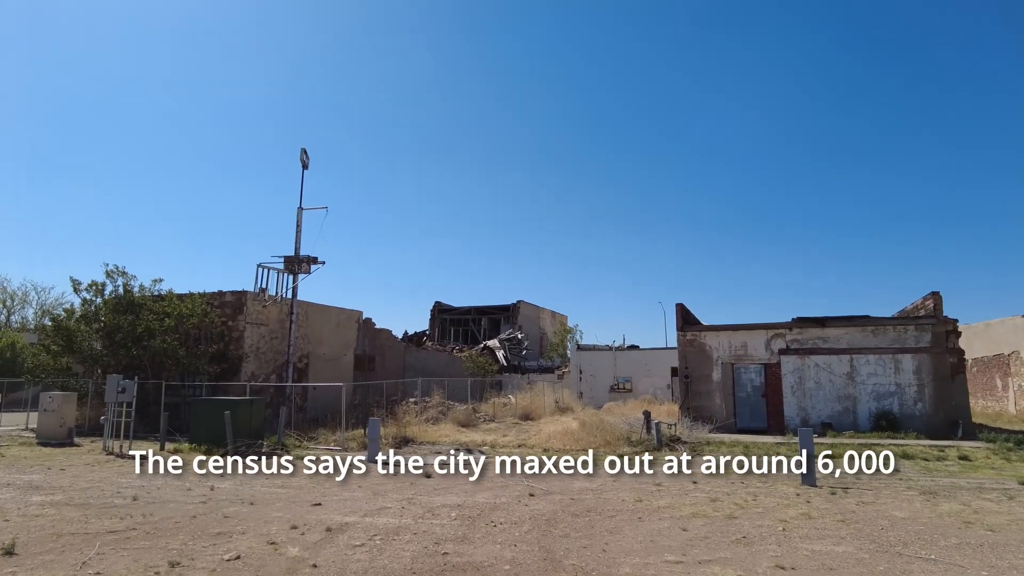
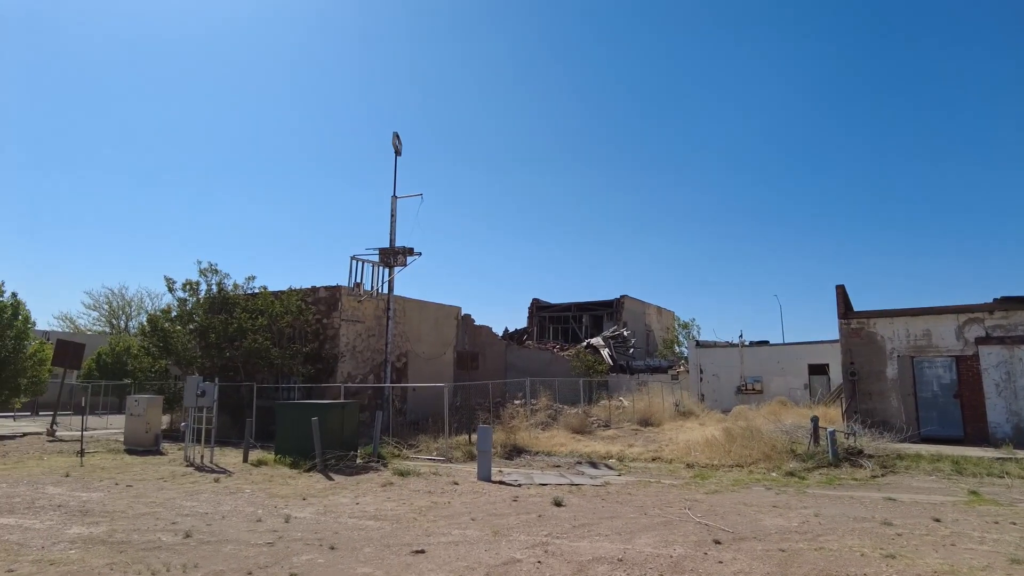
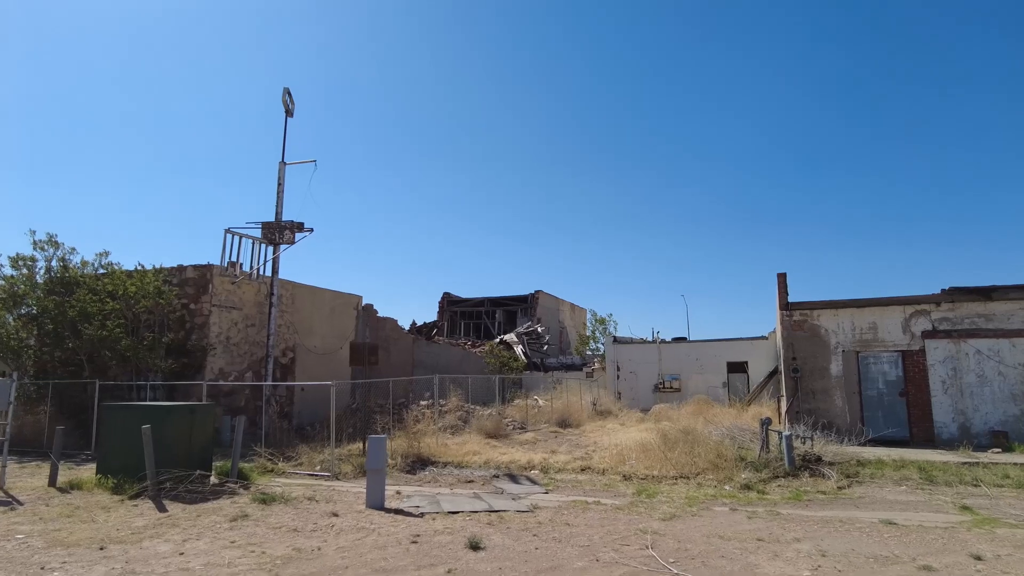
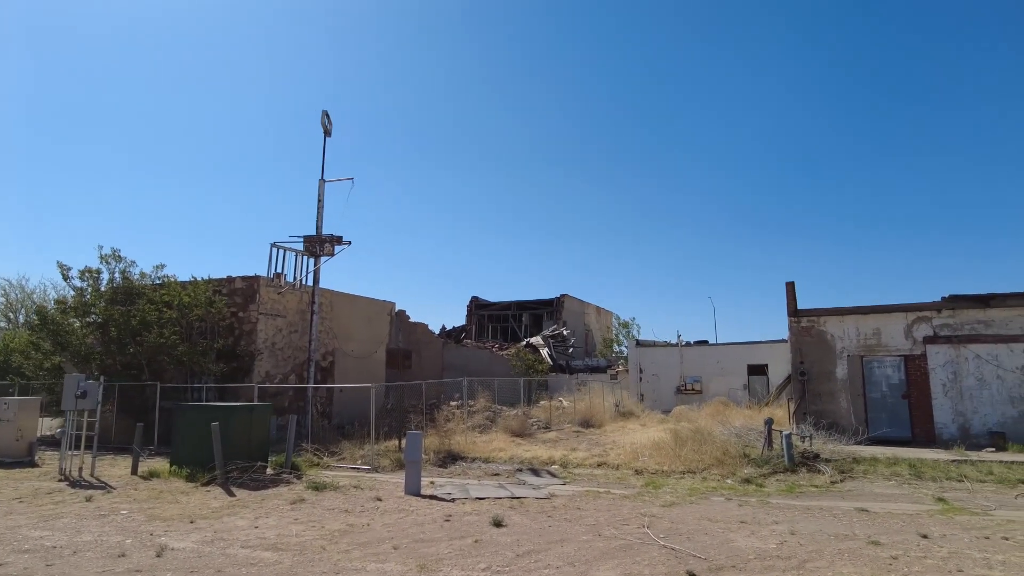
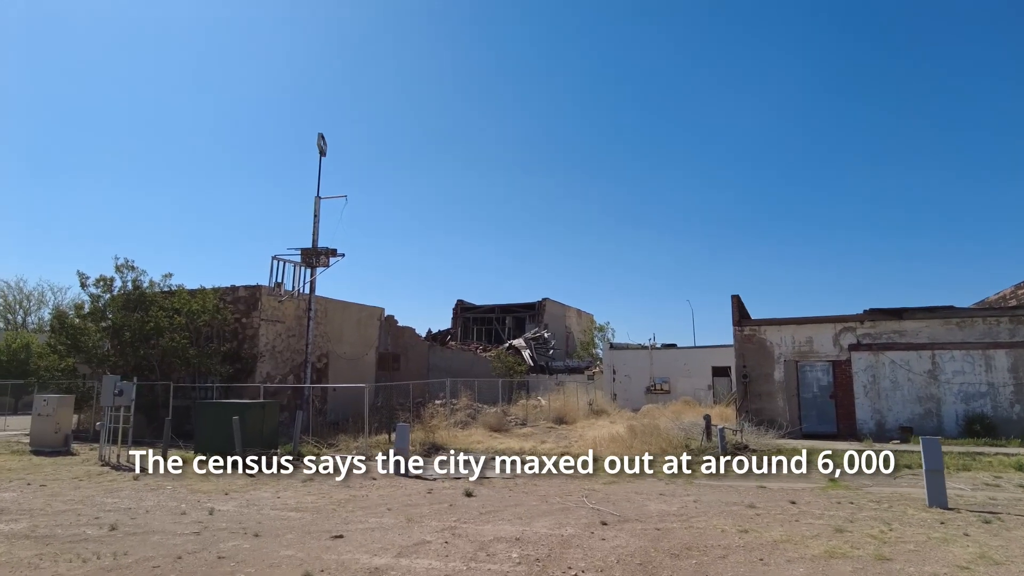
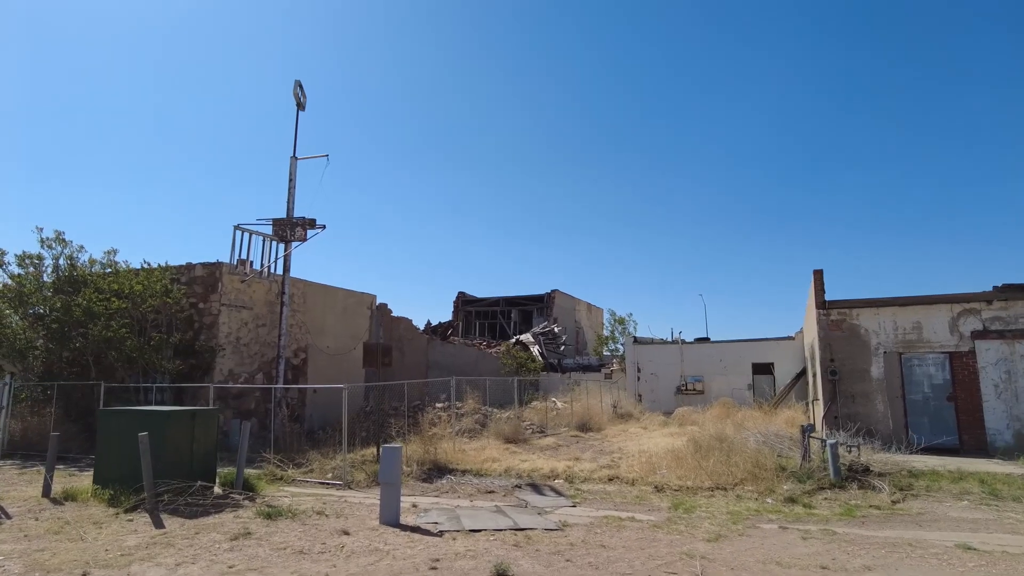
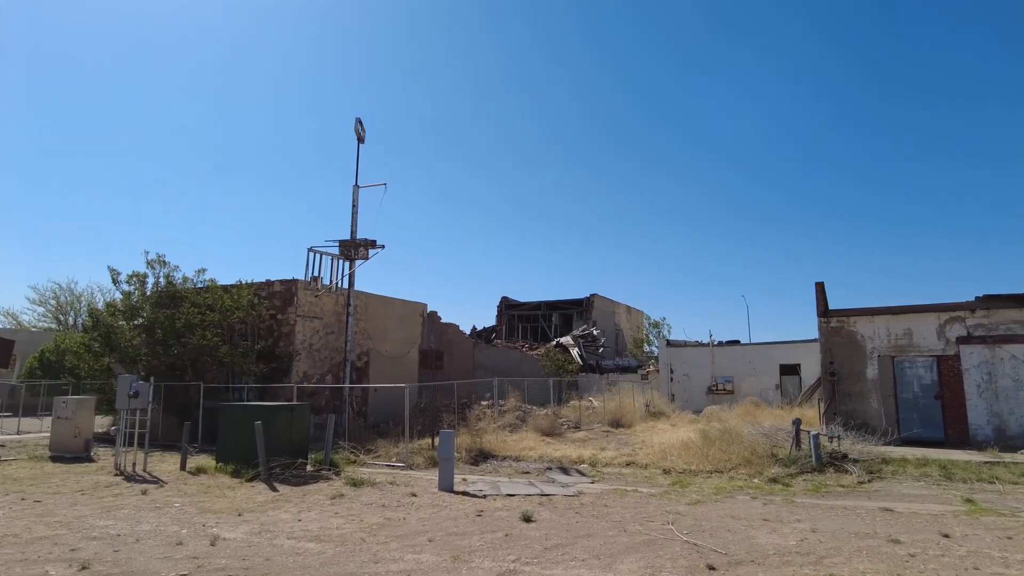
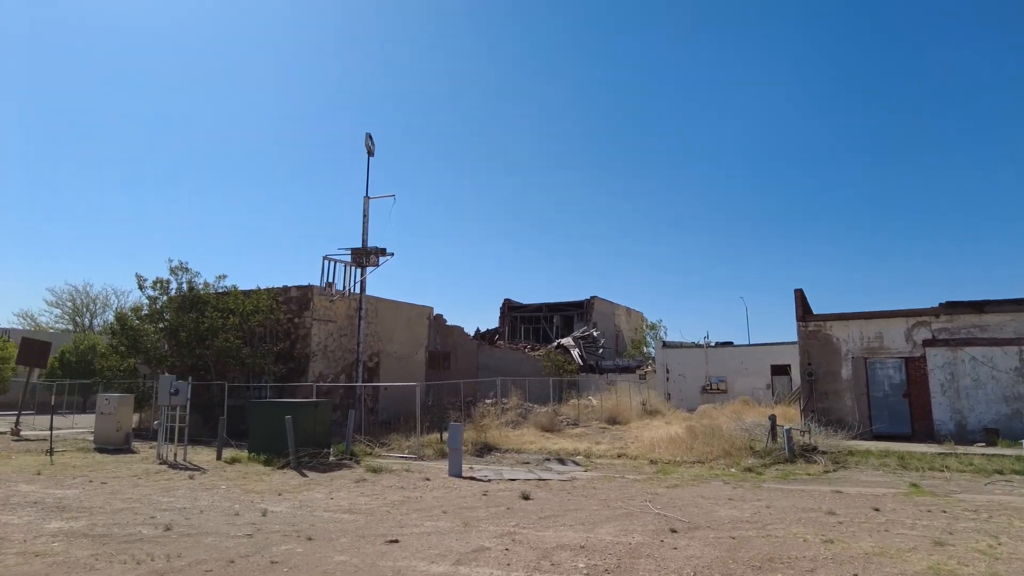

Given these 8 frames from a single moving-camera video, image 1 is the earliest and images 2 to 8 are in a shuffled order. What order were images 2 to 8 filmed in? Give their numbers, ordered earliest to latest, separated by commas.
5, 8, 2, 7, 4, 3, 6
